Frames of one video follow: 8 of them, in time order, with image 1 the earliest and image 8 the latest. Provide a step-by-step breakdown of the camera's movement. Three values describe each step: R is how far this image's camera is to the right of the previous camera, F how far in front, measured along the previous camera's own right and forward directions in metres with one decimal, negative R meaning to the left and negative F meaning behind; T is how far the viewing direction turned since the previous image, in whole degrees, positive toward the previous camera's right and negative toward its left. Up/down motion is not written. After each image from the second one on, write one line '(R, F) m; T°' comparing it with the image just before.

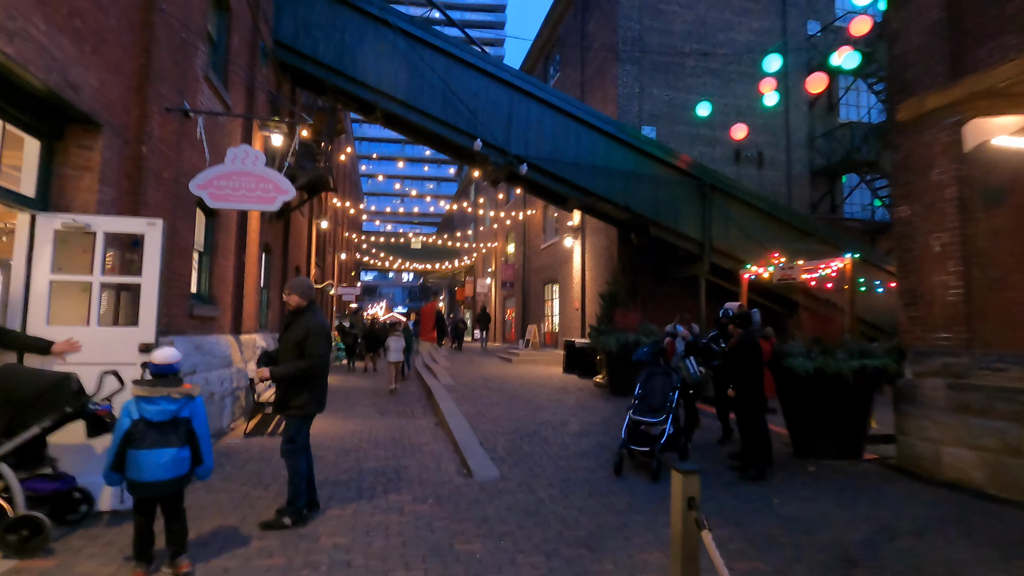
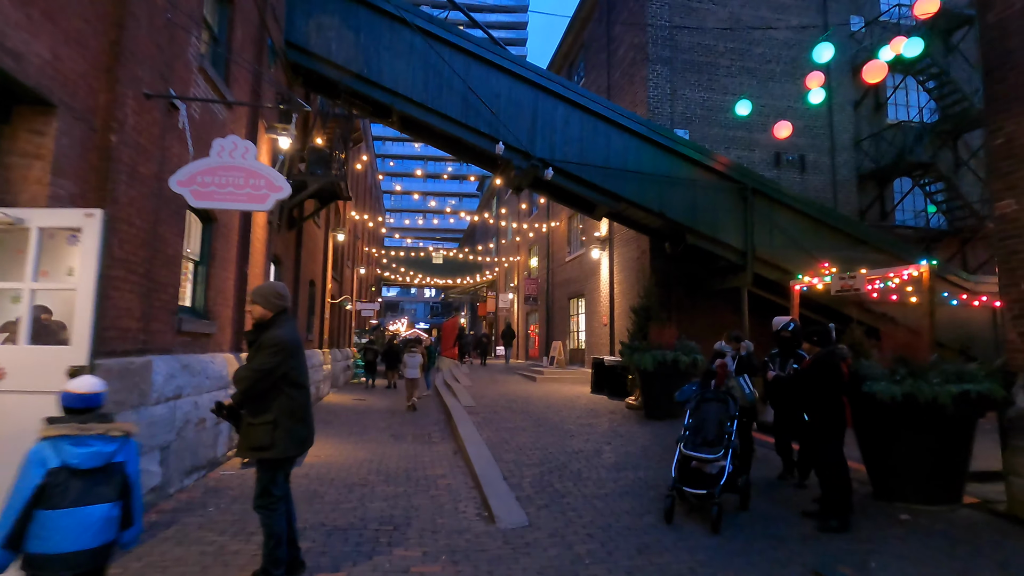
(-0.1, +0.9) m; -2°
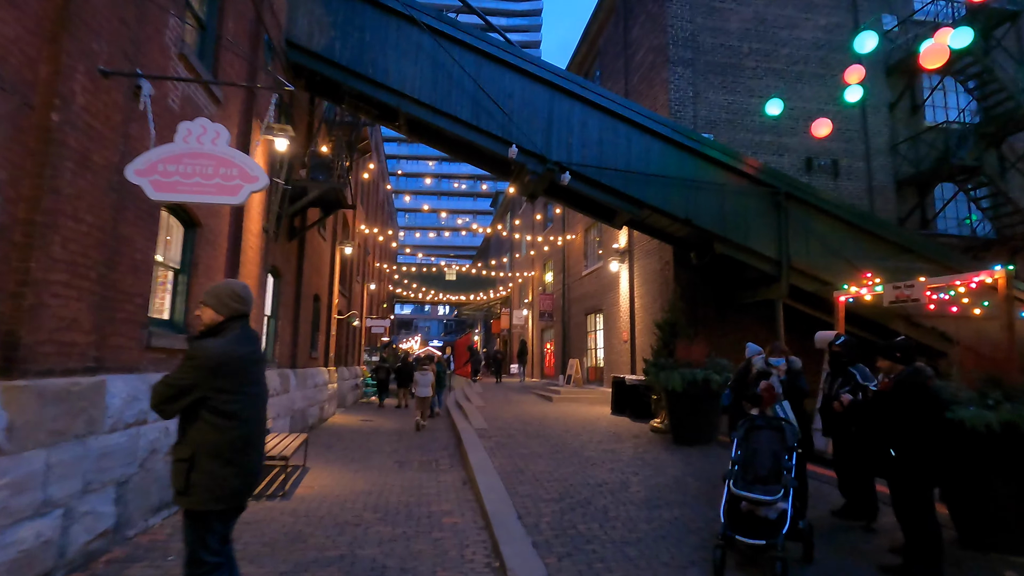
(0.0, +0.8) m; -2°
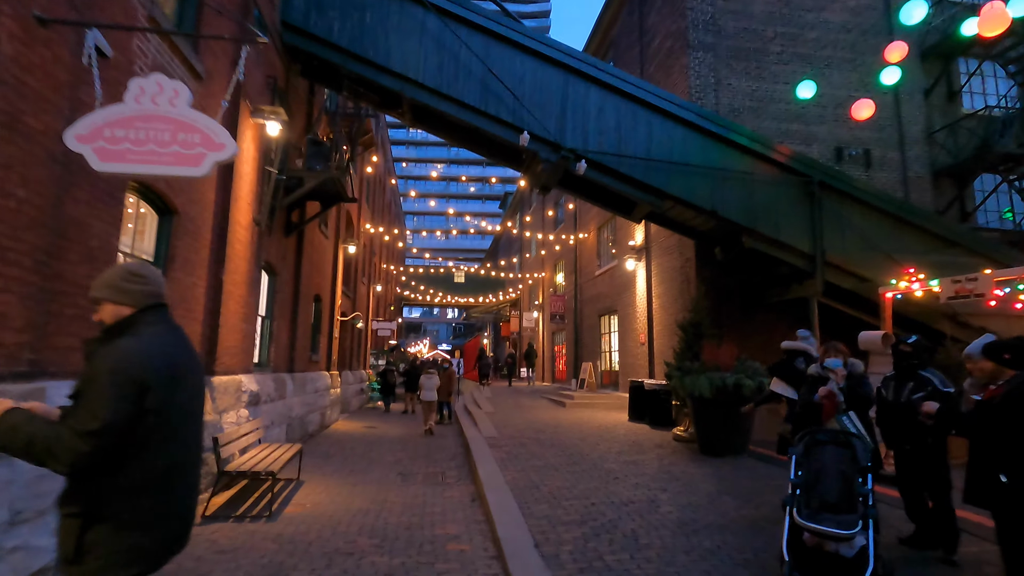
(-0.1, +0.8) m; -1°
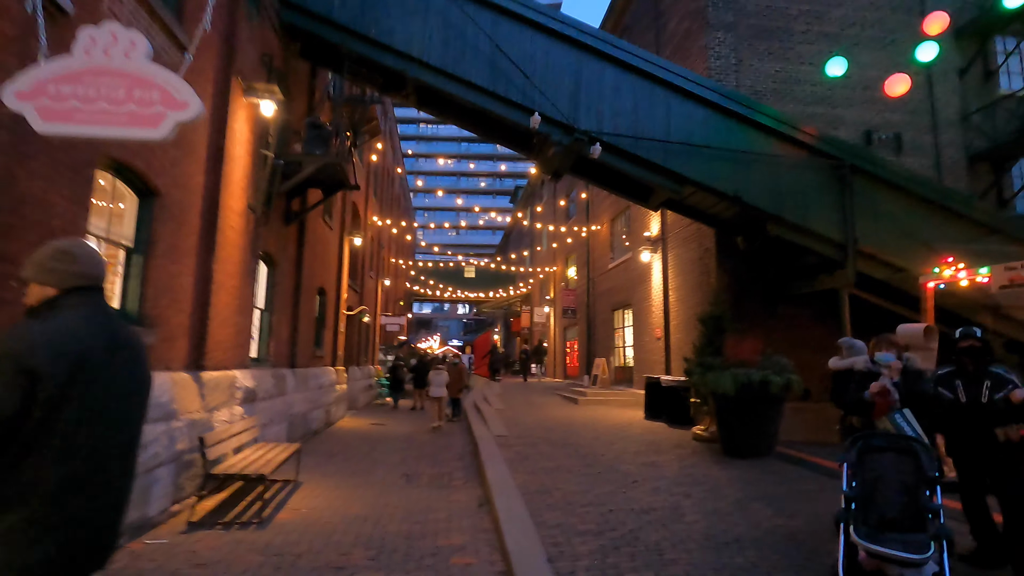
(0.0, +0.5) m; -1°
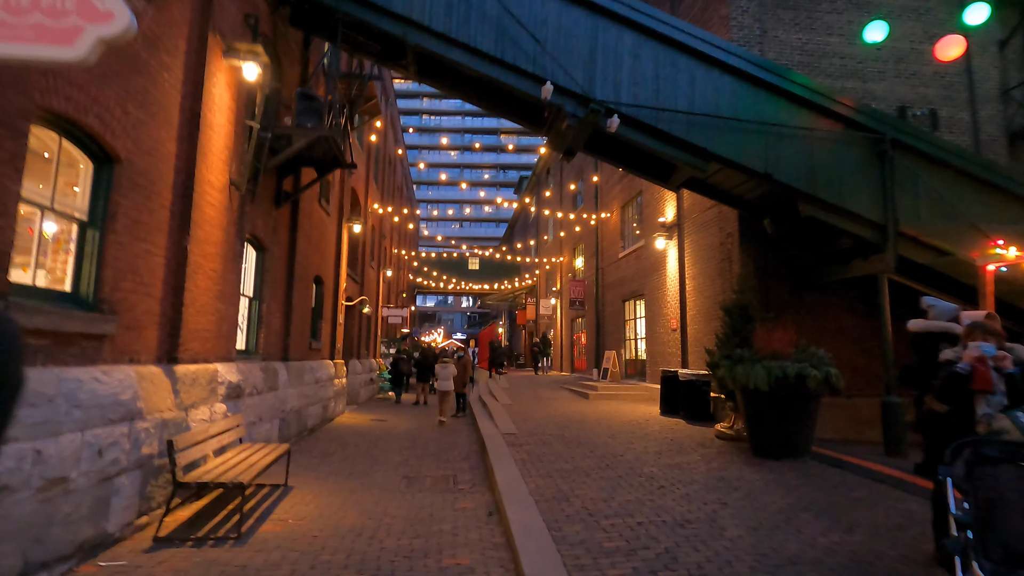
(-0.1, +0.7) m; 0°
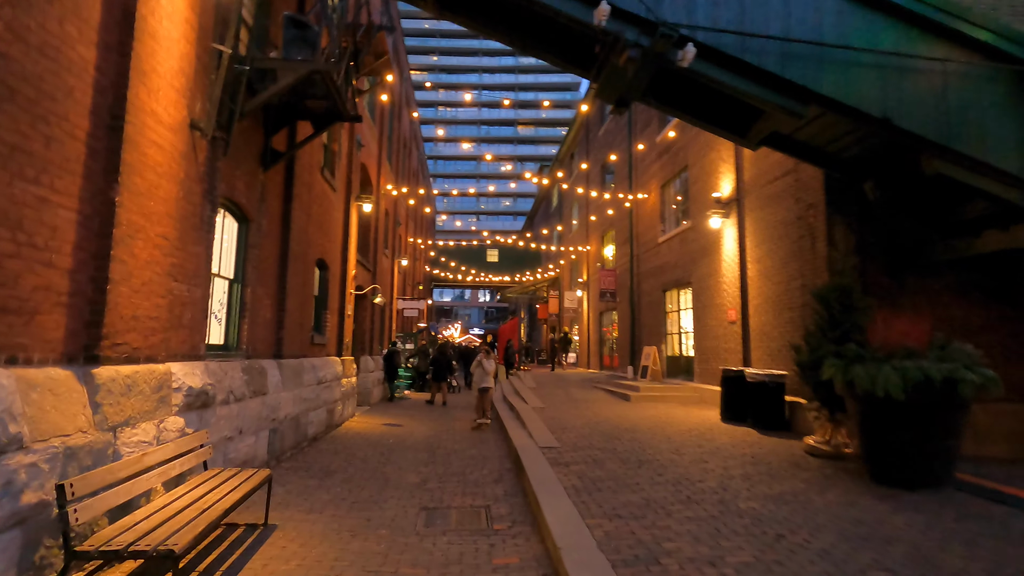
(-0.4, +1.8) m; -2°
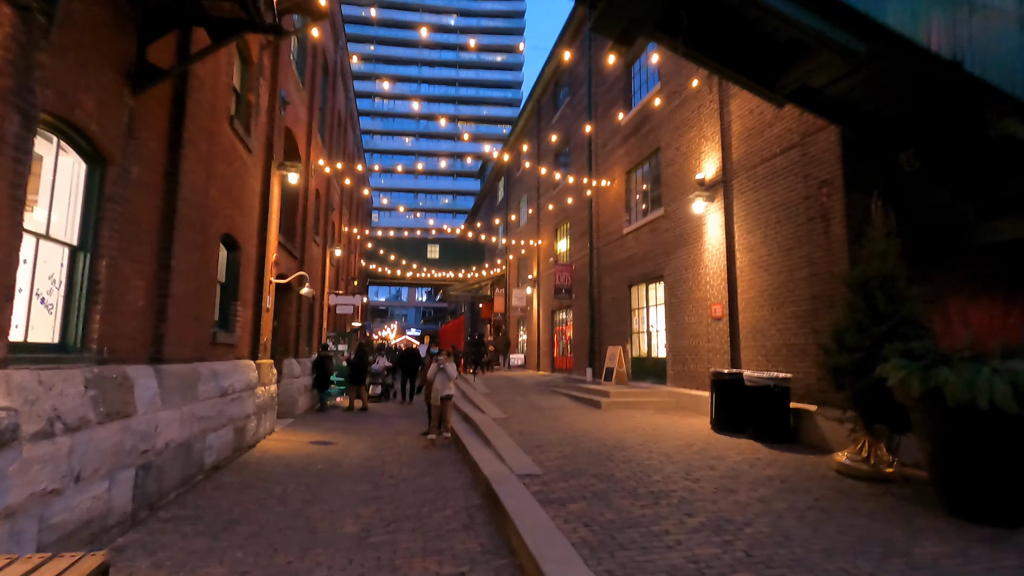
(-0.4, +1.8) m; +7°
